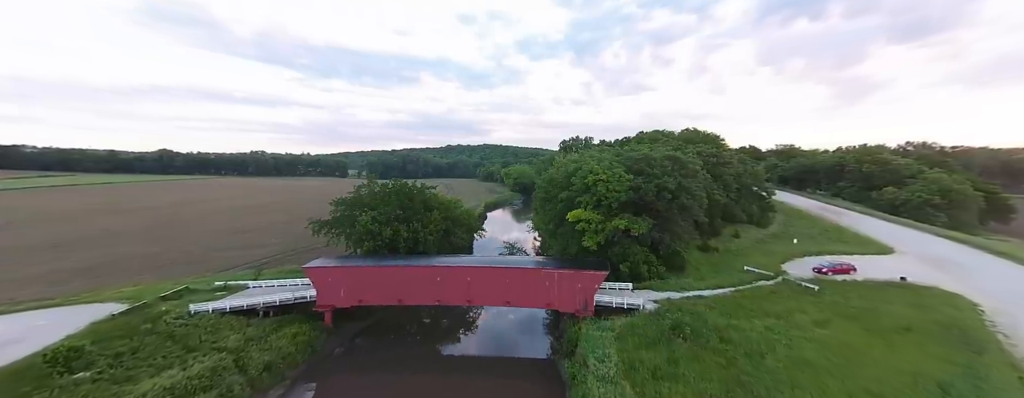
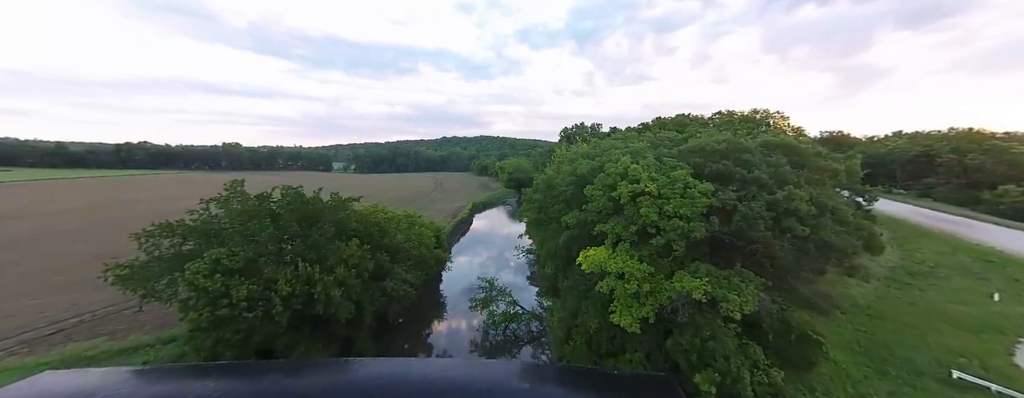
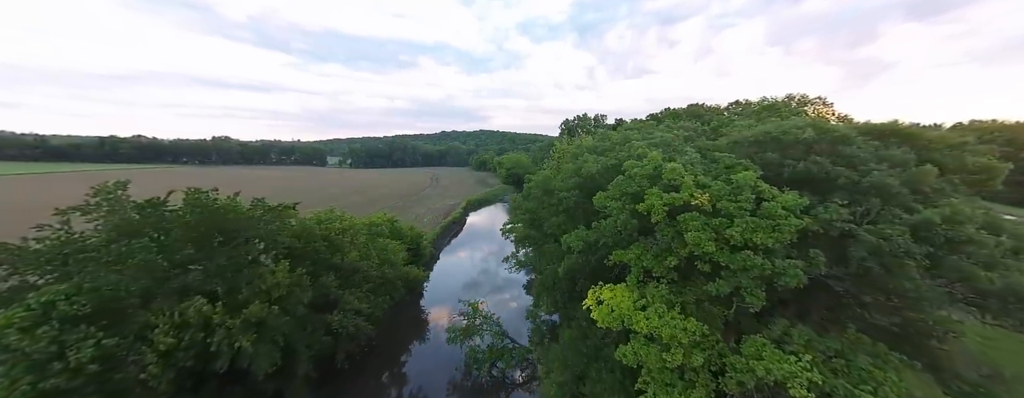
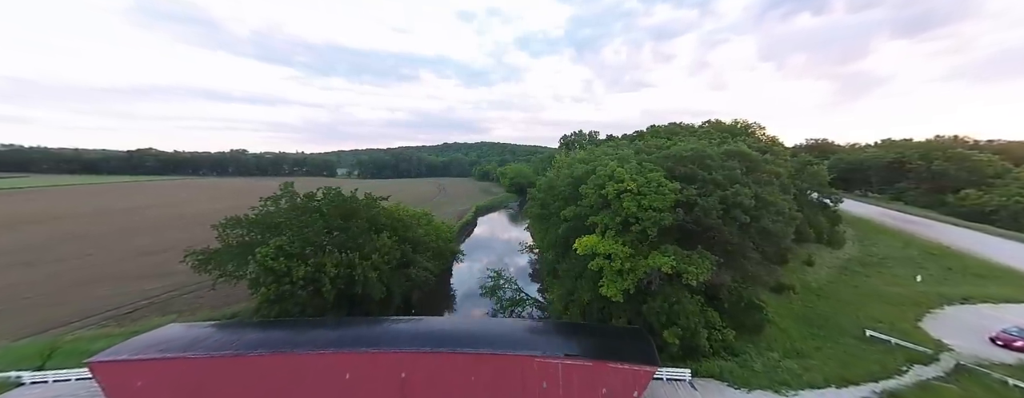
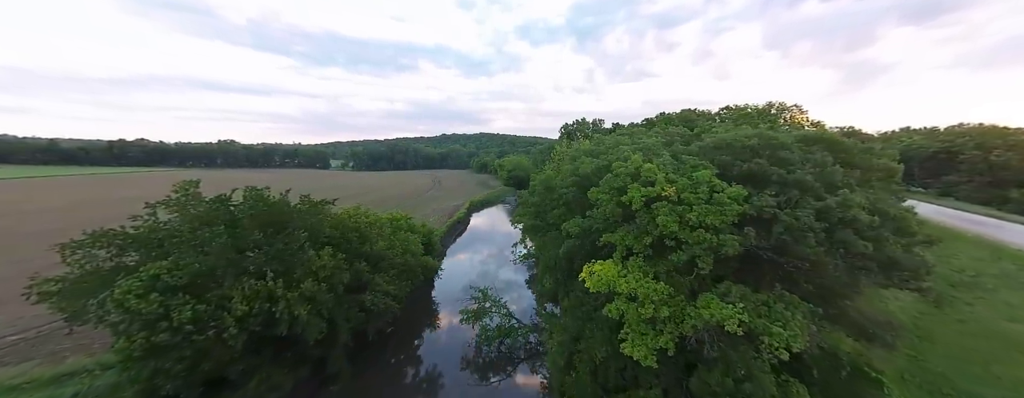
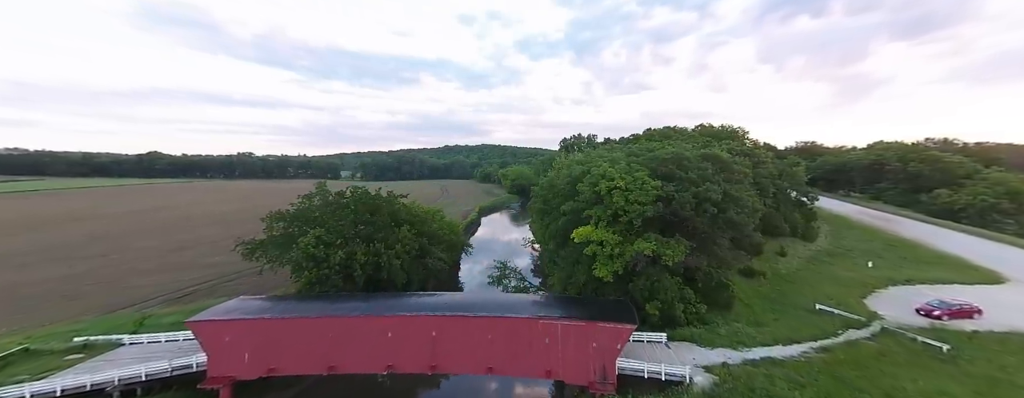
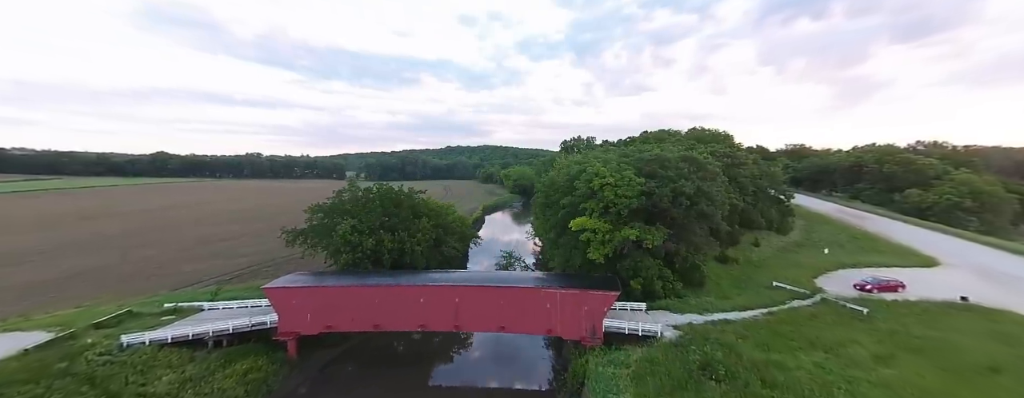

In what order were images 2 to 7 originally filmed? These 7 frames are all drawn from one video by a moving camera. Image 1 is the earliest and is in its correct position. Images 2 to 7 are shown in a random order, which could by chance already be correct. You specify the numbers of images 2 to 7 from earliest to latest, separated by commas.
7, 6, 4, 2, 5, 3
